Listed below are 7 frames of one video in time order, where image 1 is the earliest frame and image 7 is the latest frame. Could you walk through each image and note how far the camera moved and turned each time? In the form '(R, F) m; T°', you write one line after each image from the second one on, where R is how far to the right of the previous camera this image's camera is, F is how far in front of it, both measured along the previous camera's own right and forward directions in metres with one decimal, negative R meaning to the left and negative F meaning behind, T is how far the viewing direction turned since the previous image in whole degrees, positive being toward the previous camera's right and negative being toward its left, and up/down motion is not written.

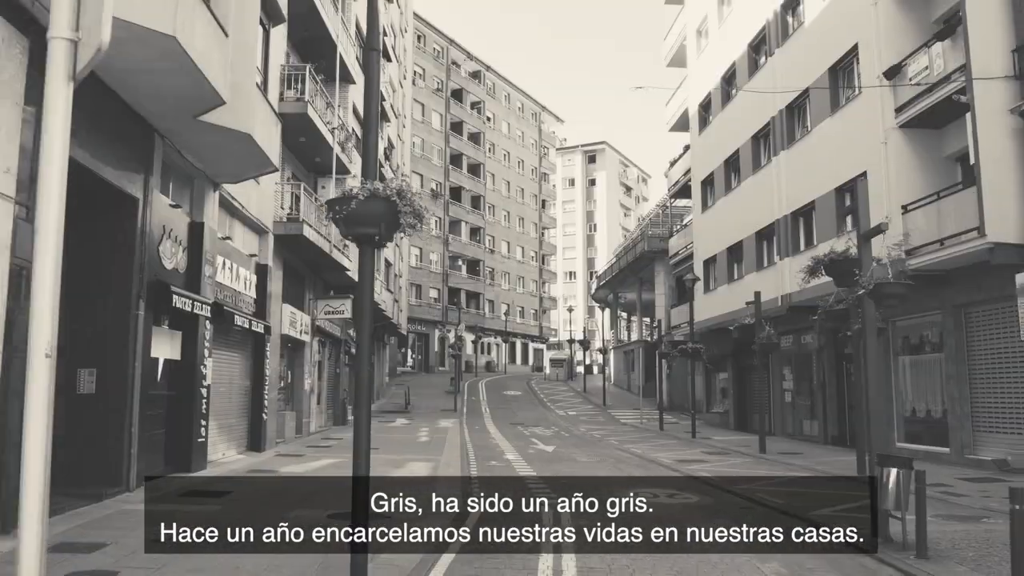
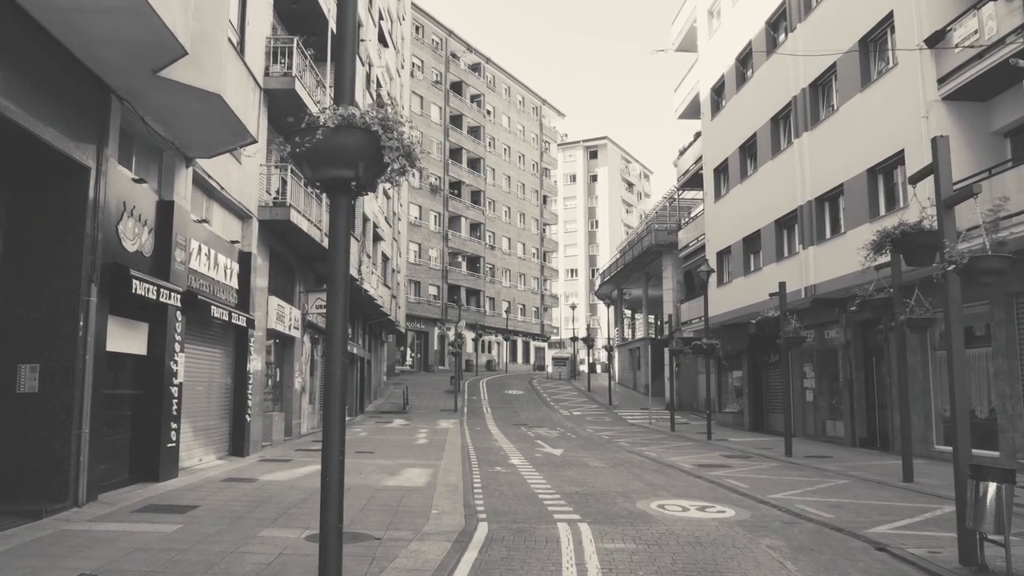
(-0.1, +1.4) m; 0°
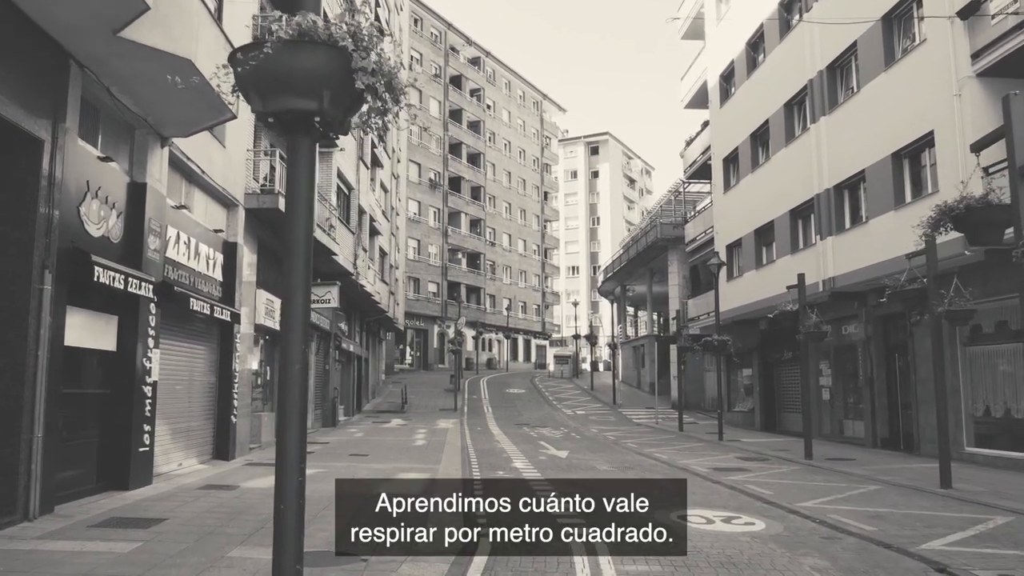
(-0.1, +1.0) m; 0°
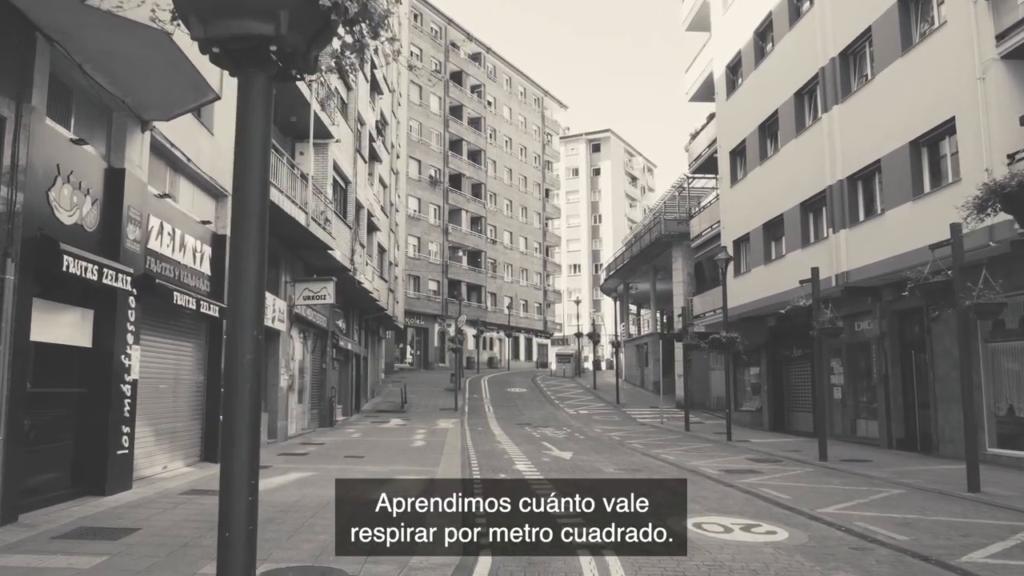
(0.0, +0.7) m; 0°
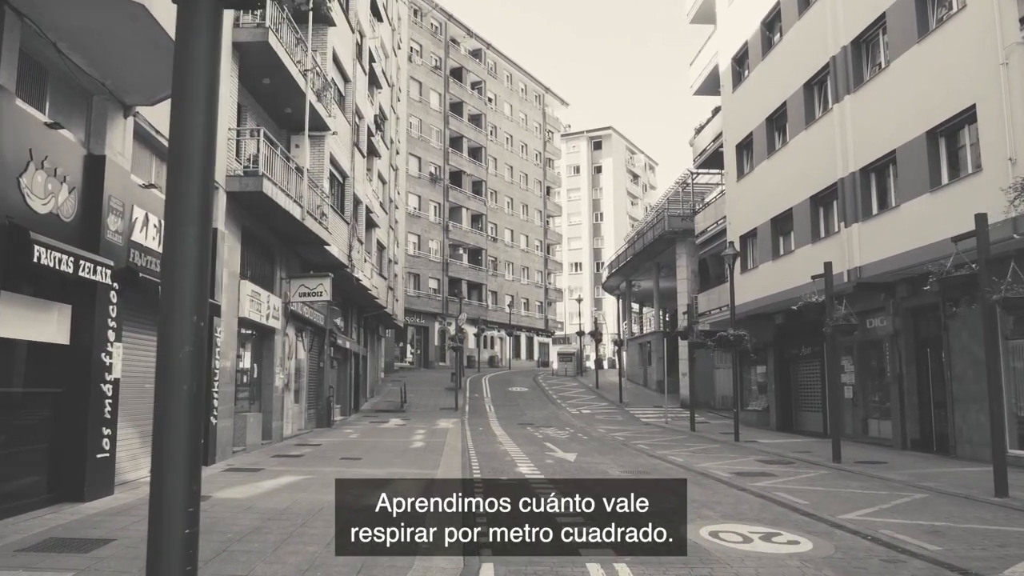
(0.0, +0.6) m; 0°
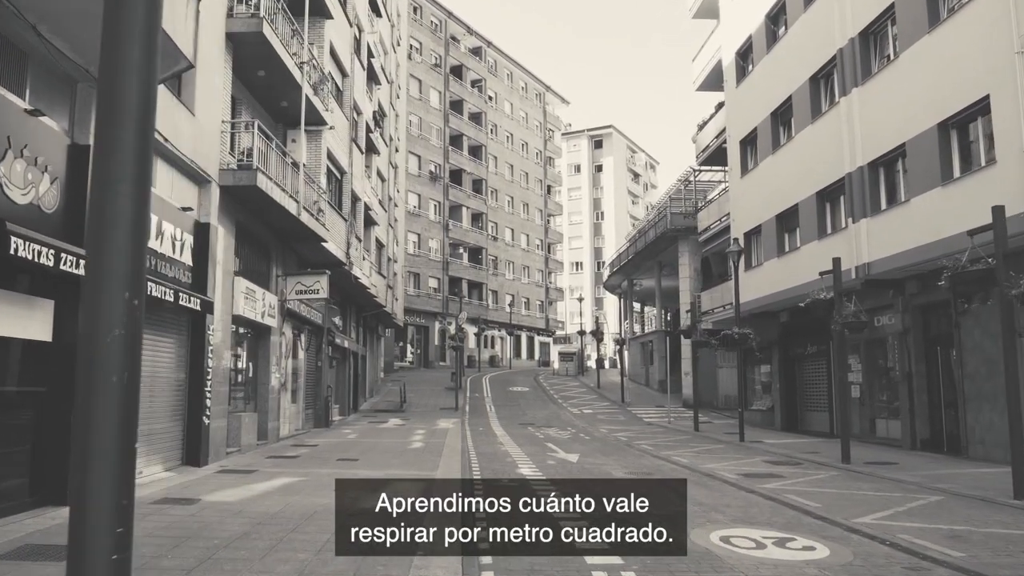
(0.0, +0.4) m; 0°
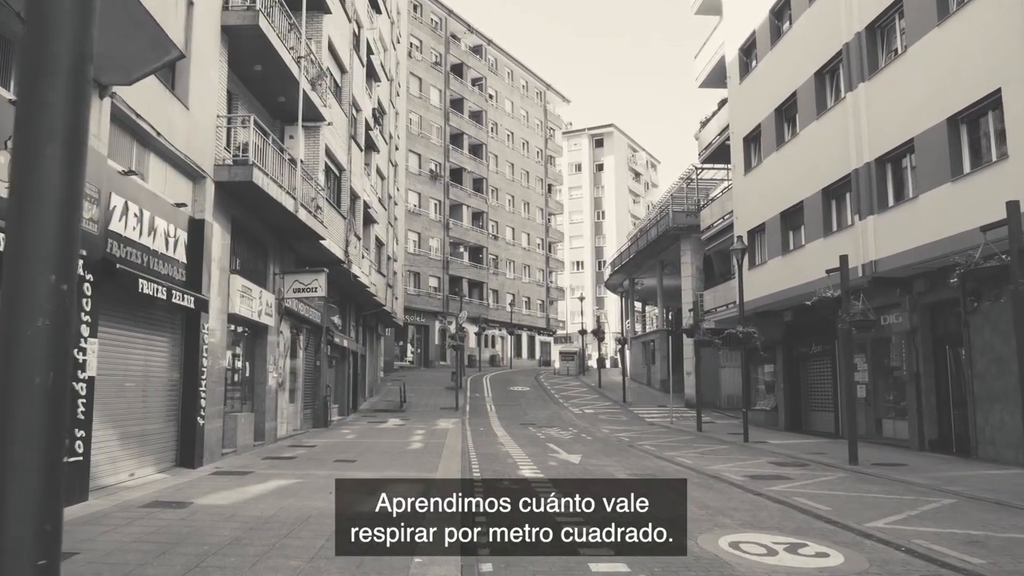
(0.0, +0.3) m; 0°
